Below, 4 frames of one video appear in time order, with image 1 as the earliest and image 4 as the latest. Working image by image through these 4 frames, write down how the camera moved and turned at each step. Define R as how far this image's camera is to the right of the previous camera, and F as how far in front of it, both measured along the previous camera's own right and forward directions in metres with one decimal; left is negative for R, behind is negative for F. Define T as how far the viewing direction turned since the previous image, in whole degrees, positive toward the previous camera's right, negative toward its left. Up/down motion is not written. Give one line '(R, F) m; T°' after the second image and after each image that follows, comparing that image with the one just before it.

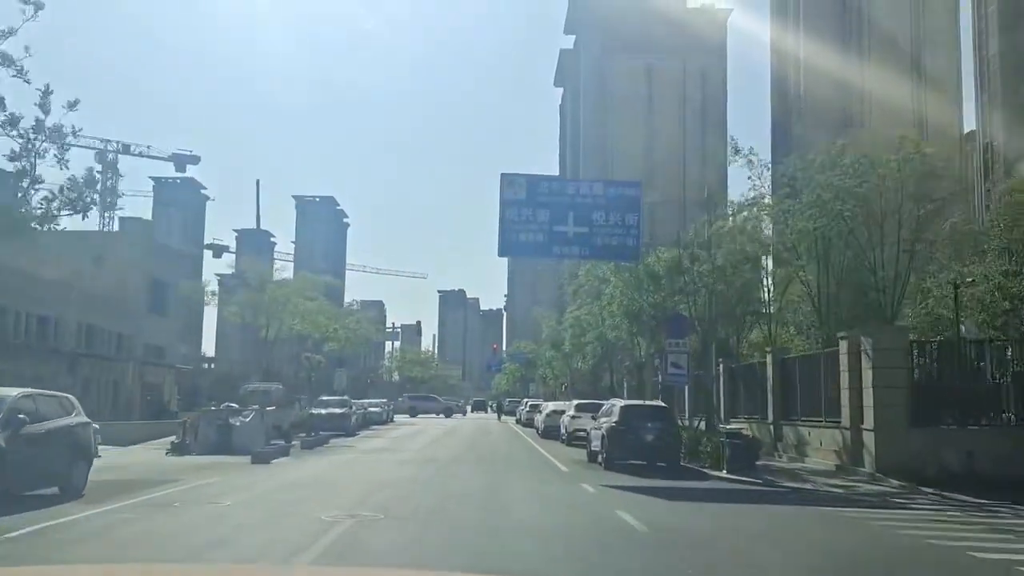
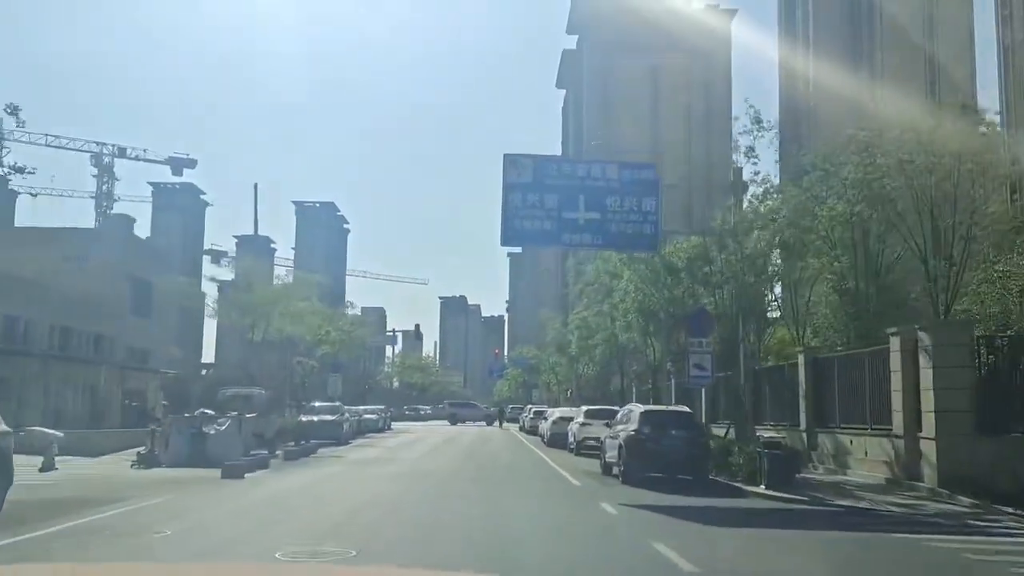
(-0.1, +2.6) m; 0°
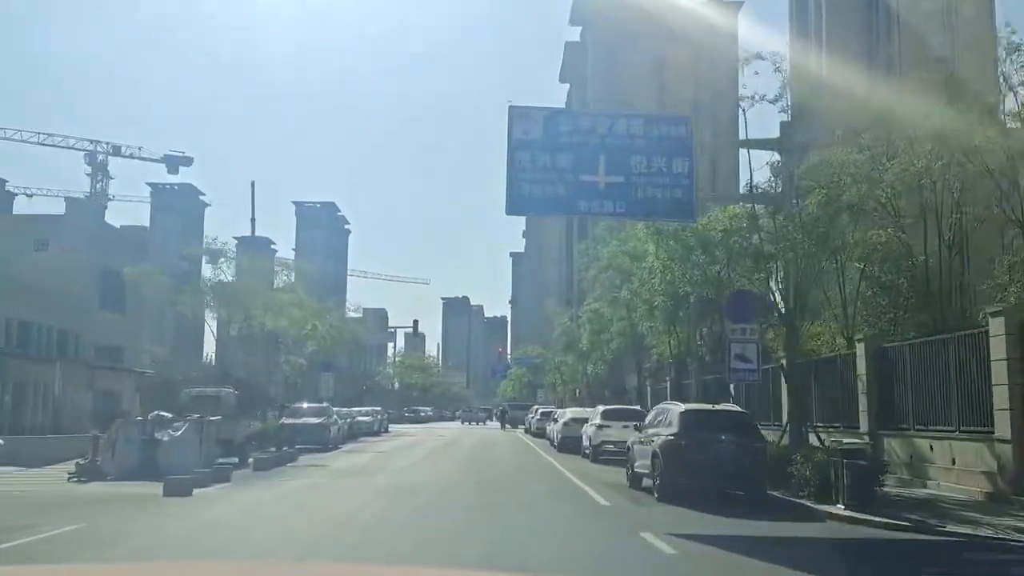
(-0.1, +3.7) m; 0°
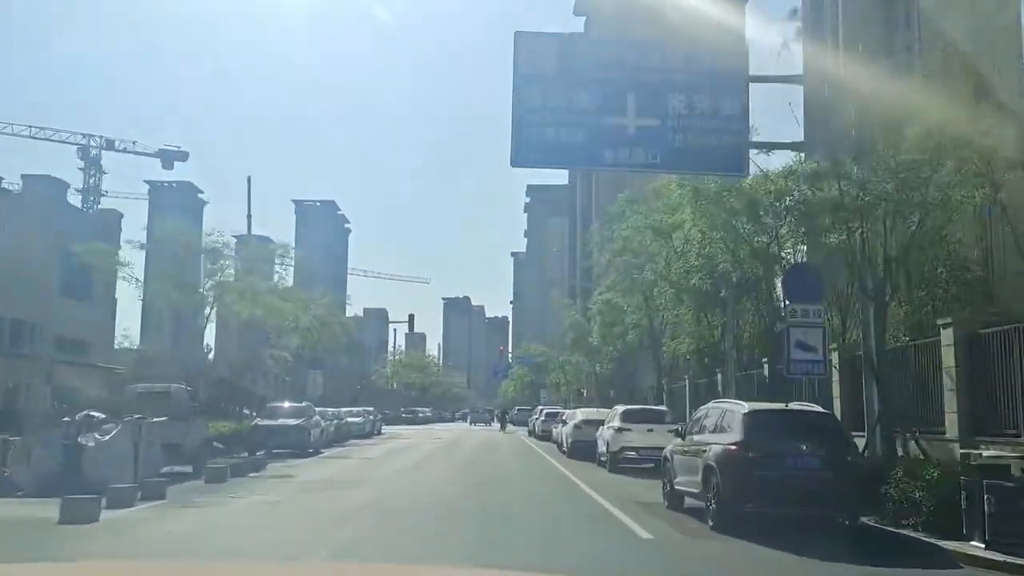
(-0.1, +3.8) m; 0°
